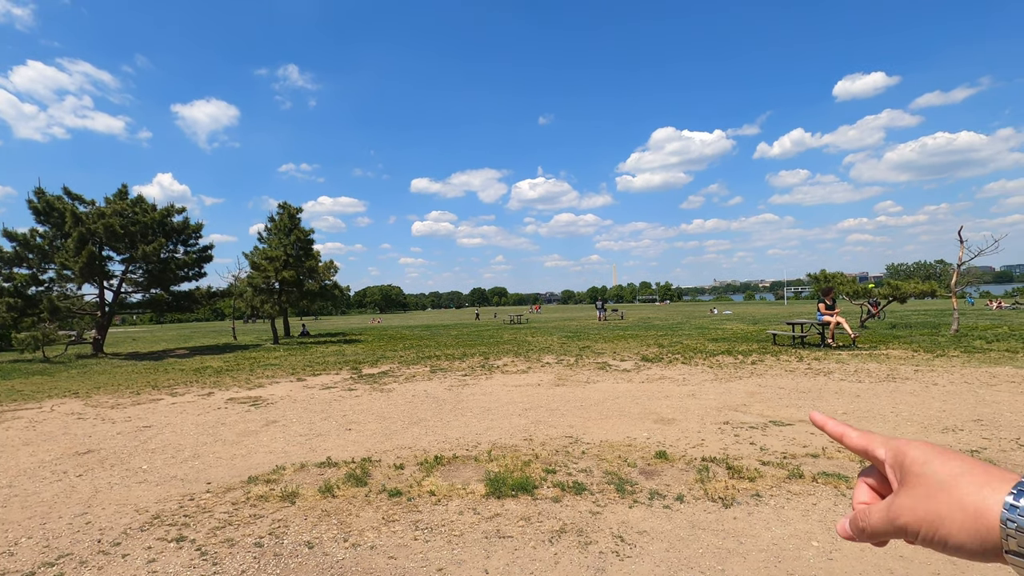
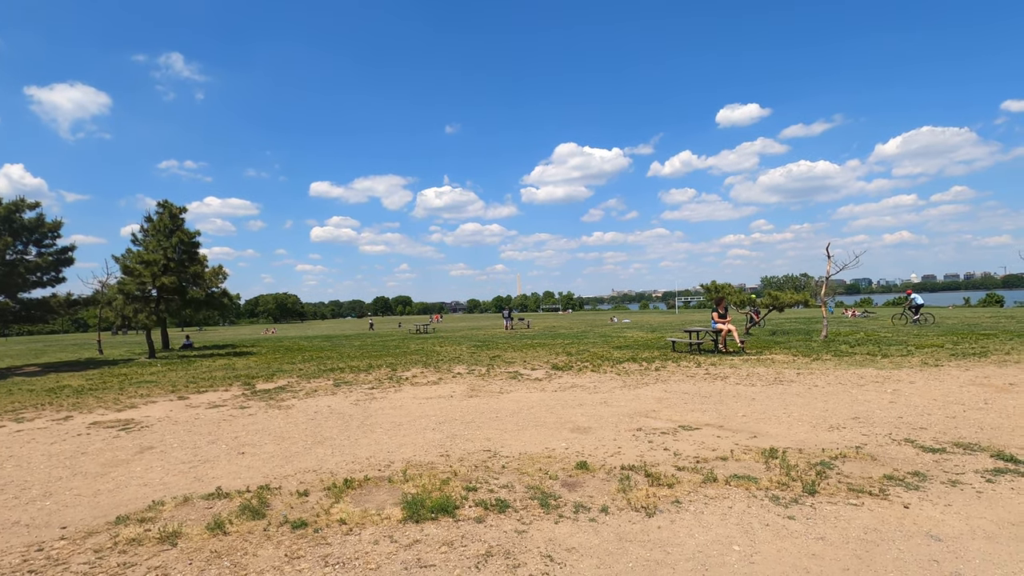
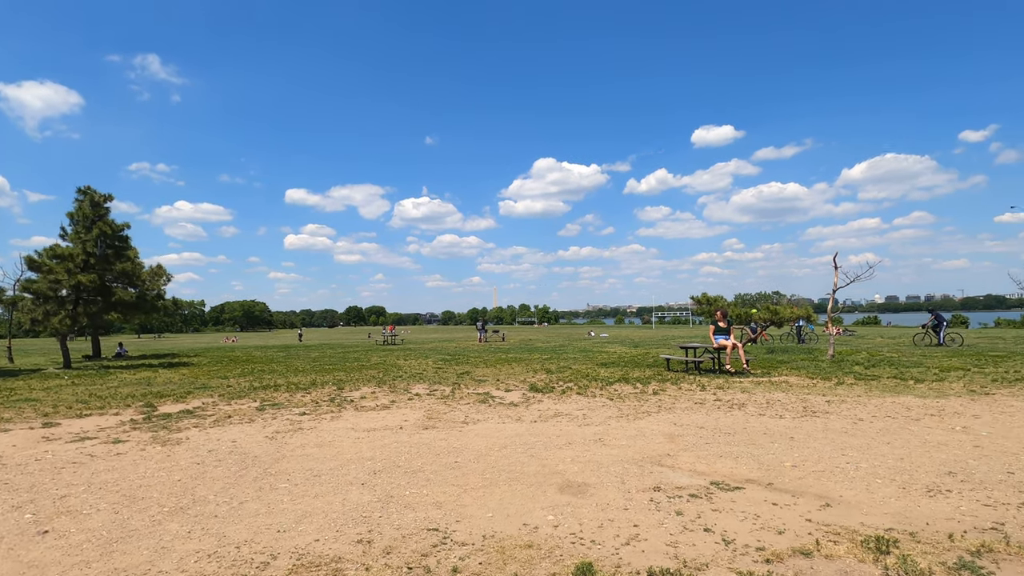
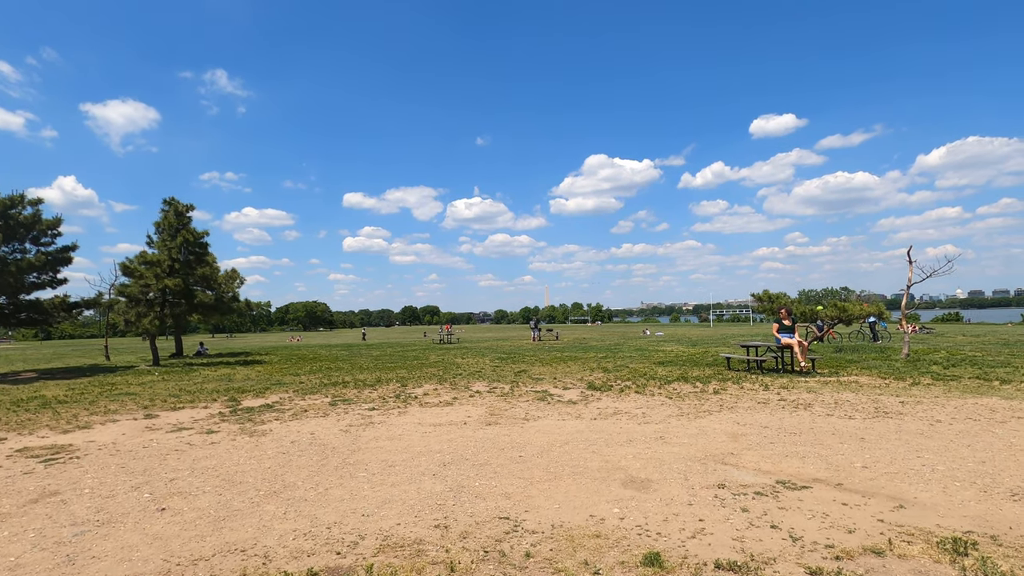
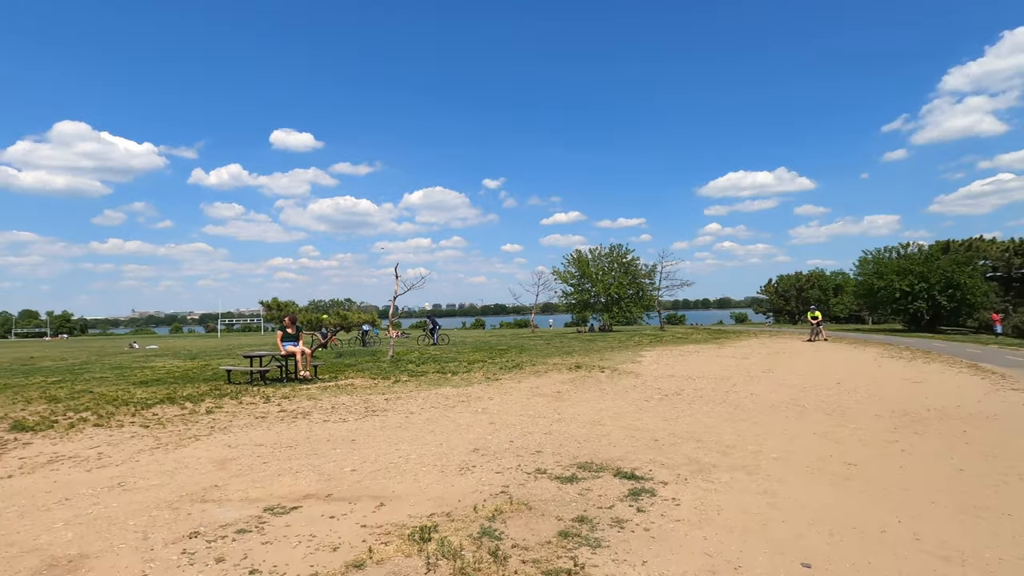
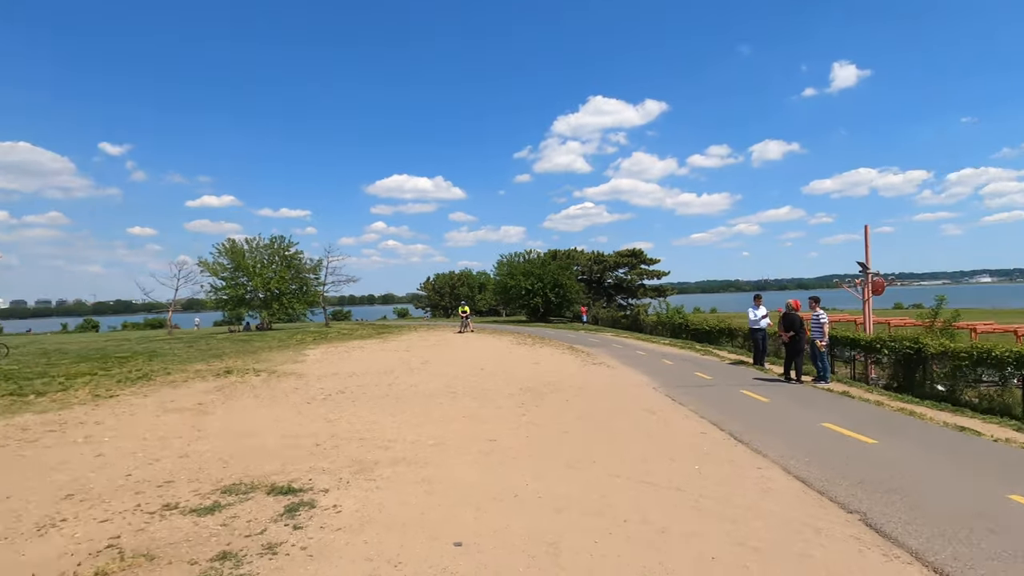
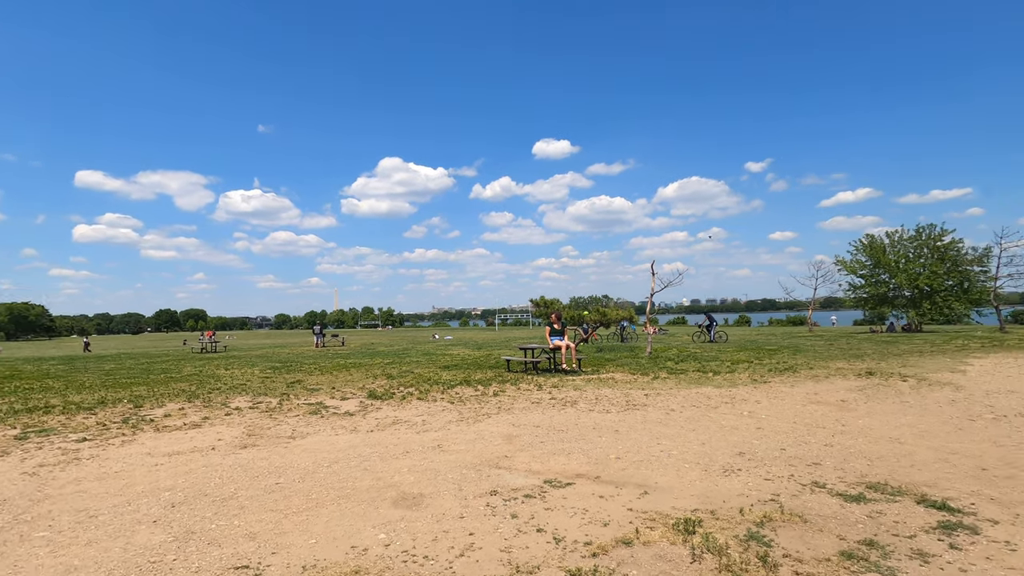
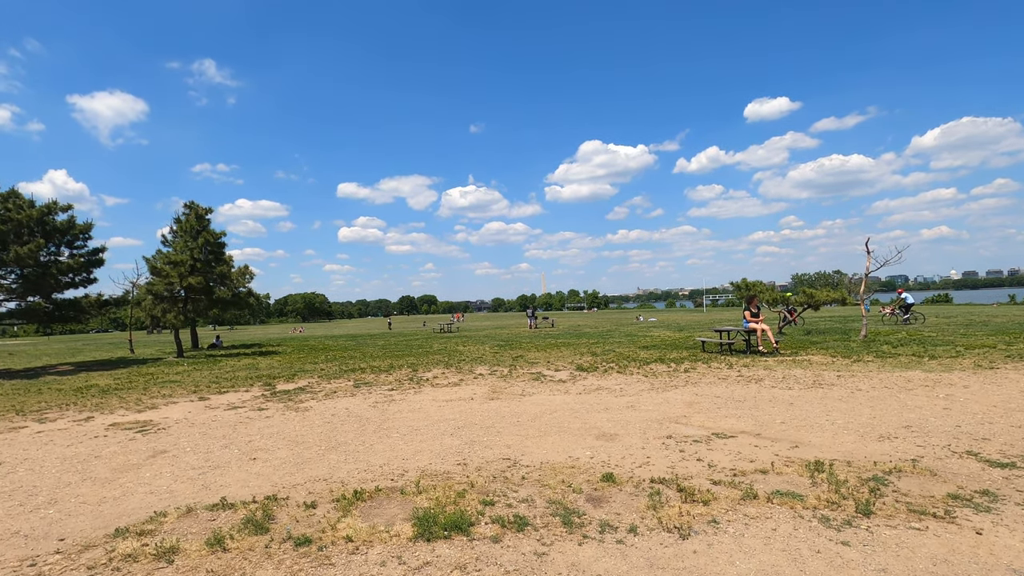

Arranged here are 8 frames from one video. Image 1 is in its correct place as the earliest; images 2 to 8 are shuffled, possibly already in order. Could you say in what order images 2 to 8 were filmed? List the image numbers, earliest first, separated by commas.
2, 8, 4, 3, 7, 5, 6
